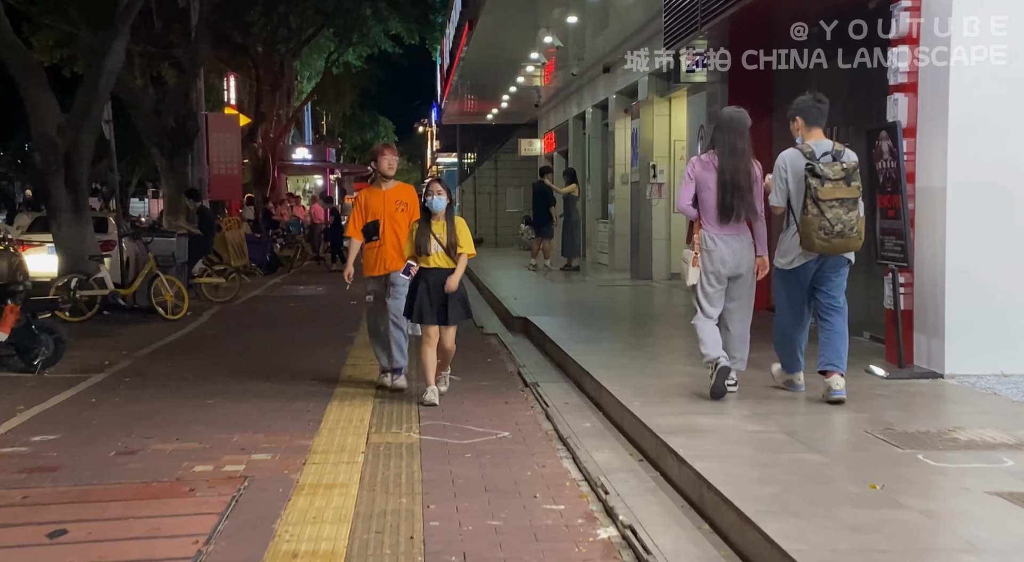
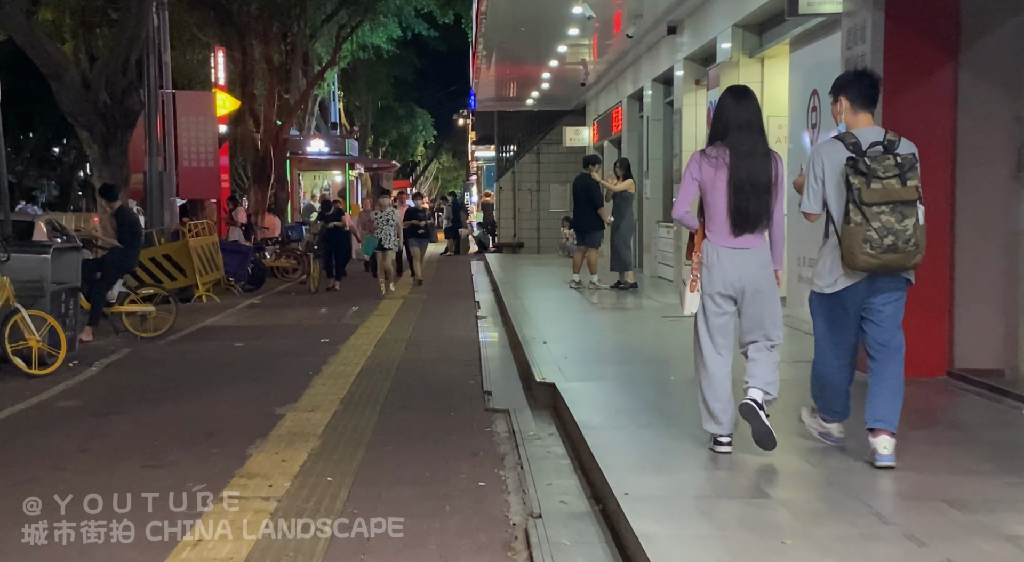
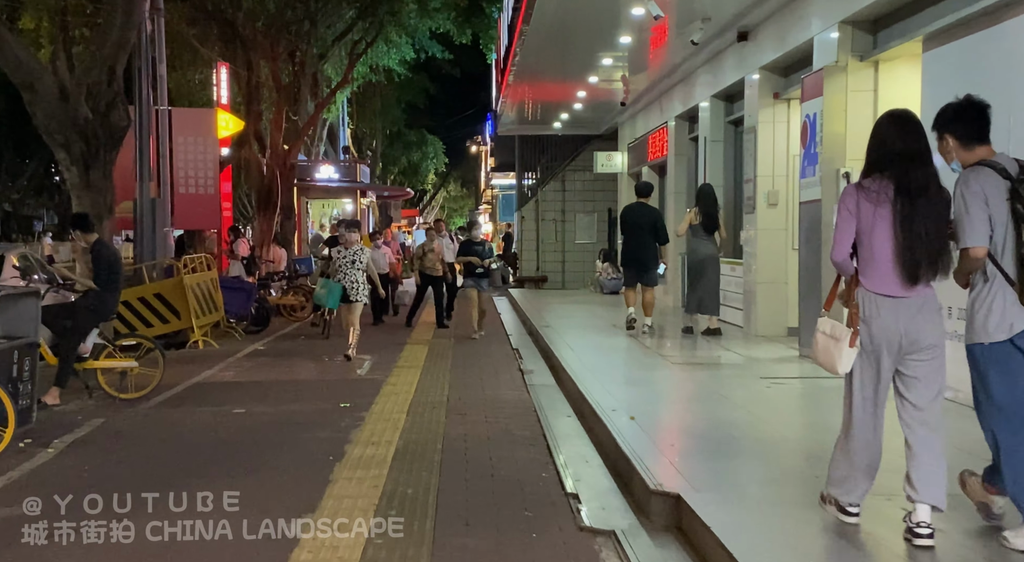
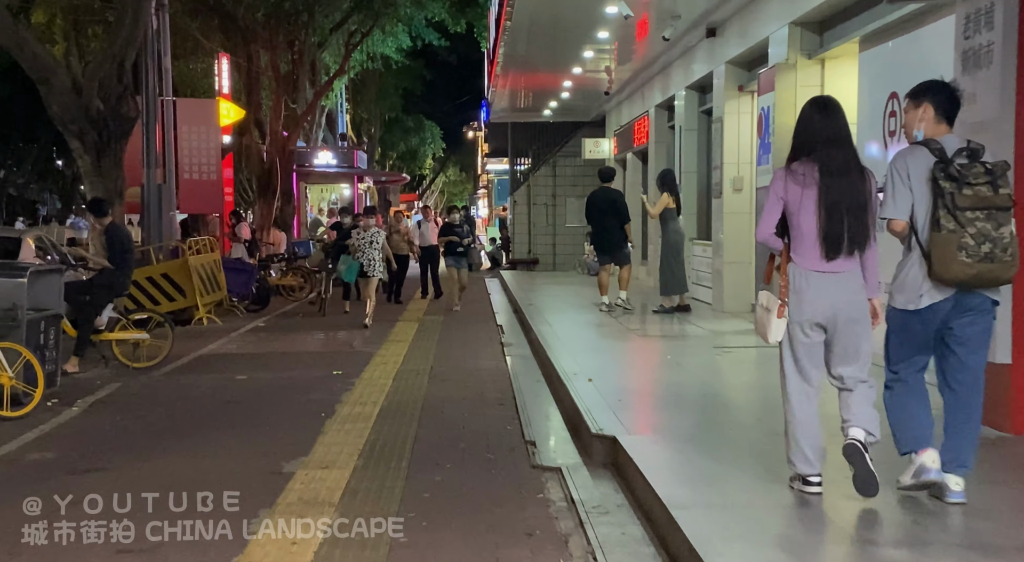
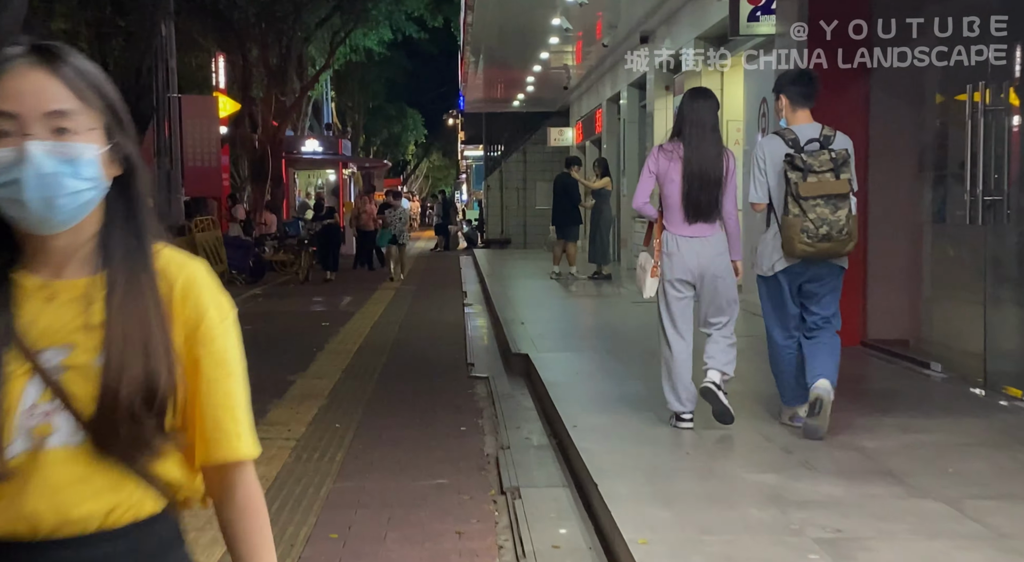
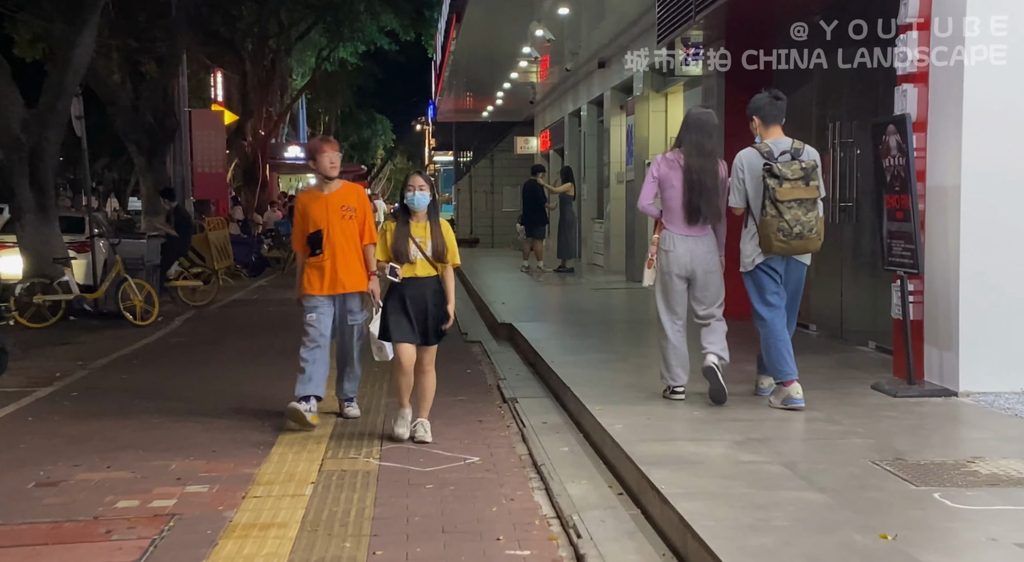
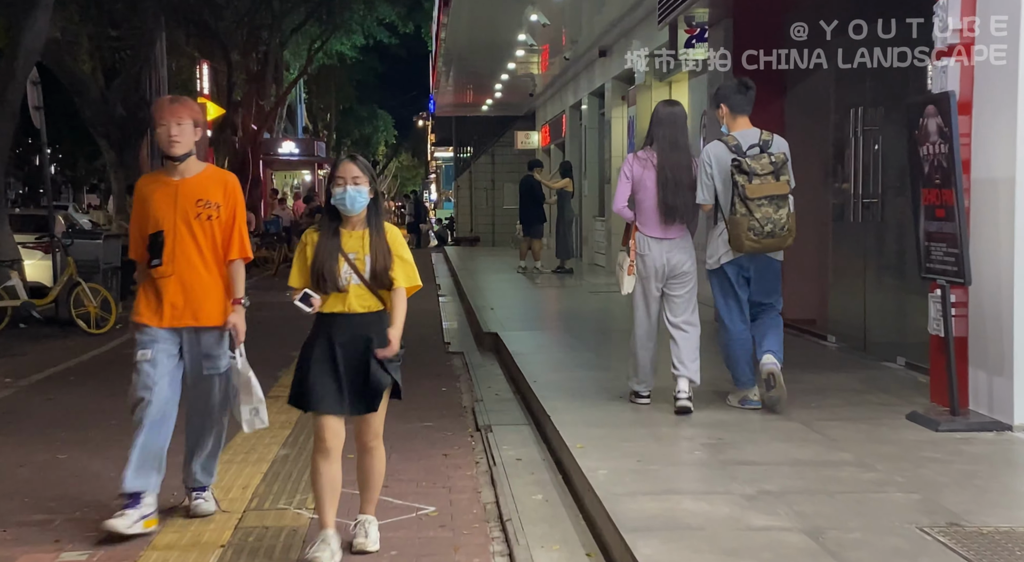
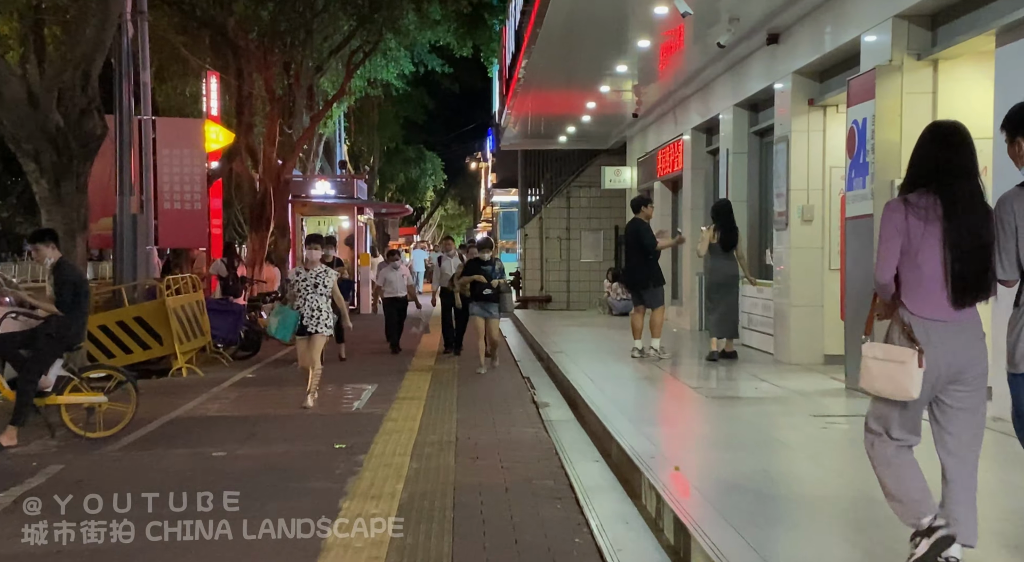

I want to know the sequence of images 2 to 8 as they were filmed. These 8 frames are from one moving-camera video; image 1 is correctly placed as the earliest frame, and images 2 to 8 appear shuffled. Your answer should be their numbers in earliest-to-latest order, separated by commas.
6, 7, 5, 2, 4, 3, 8
